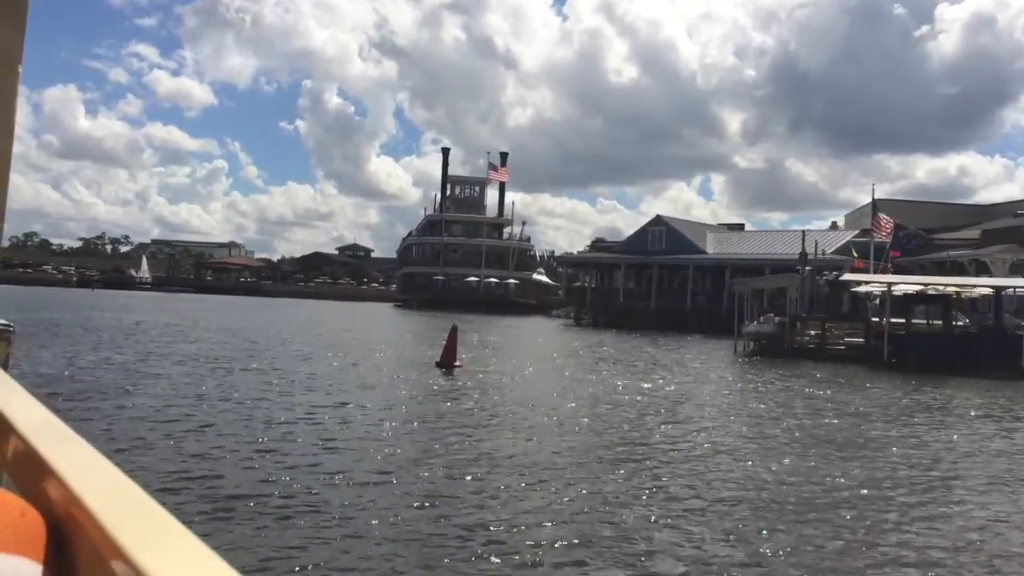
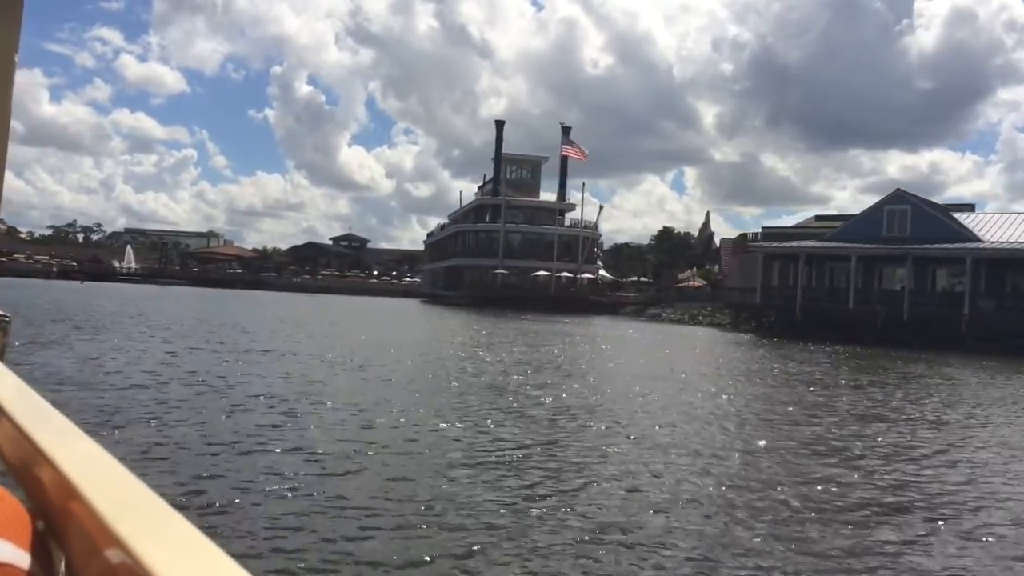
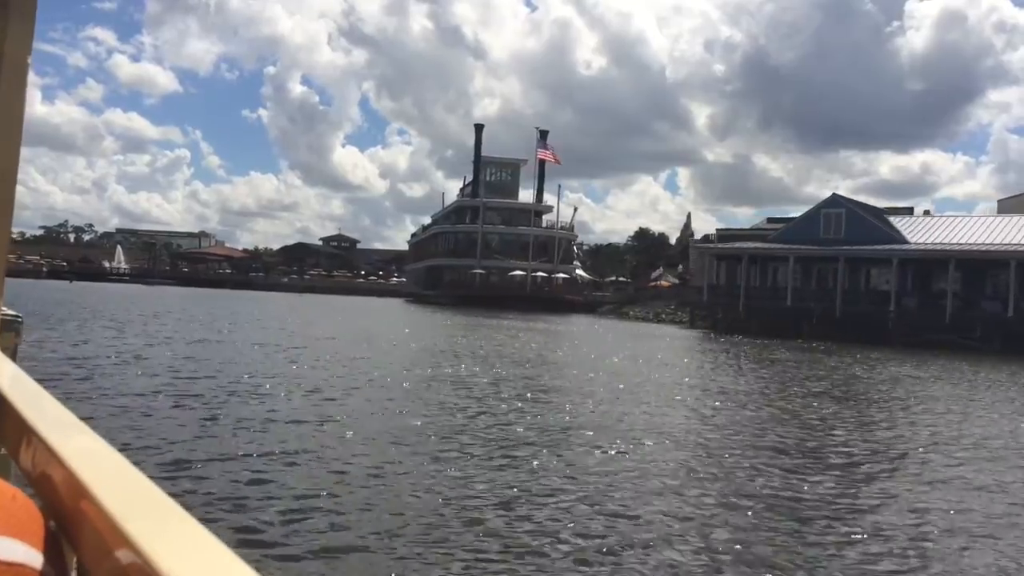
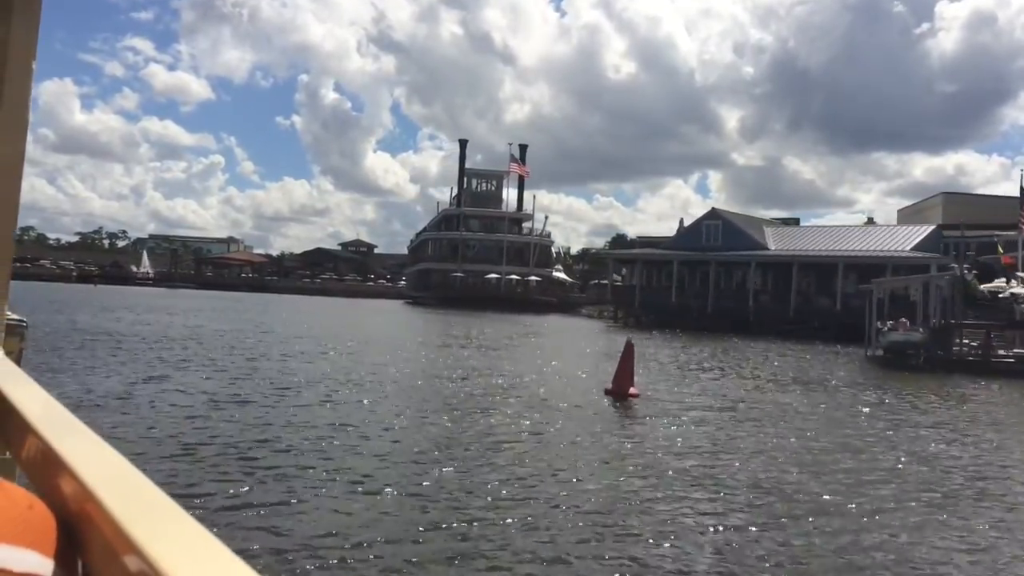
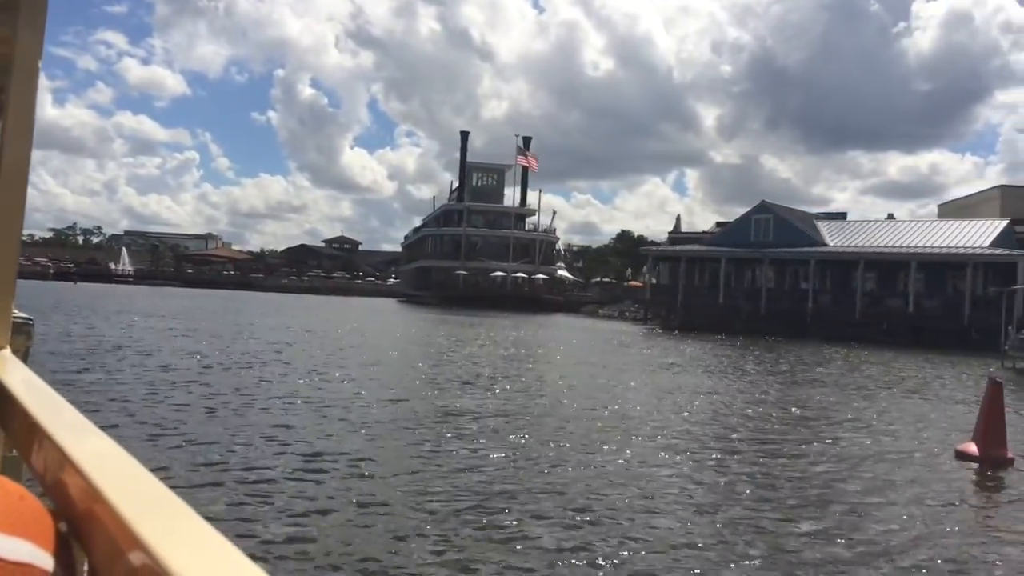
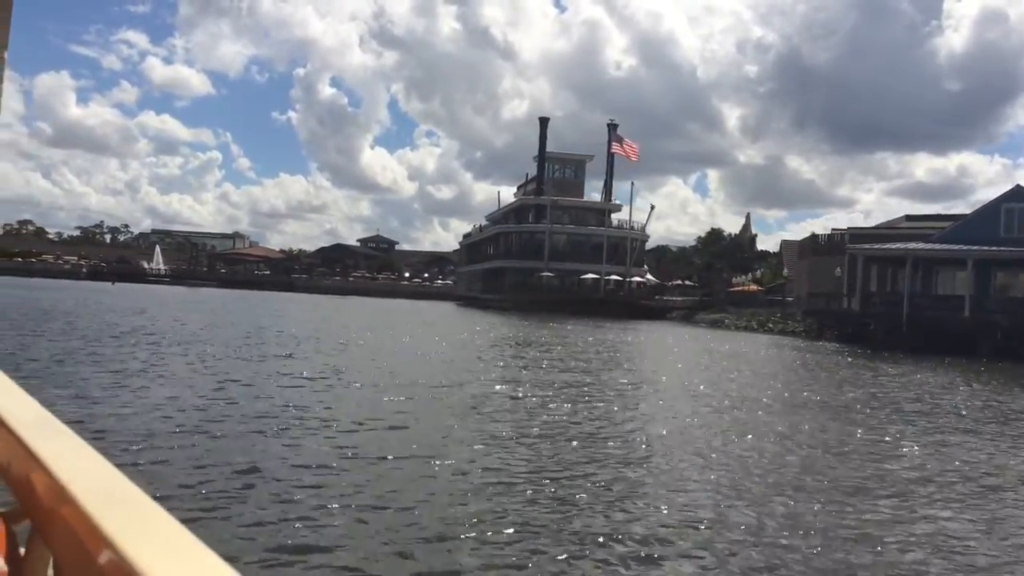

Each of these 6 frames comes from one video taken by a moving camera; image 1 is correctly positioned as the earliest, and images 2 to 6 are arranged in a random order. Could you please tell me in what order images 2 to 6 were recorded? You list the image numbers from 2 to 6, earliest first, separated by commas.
4, 5, 3, 2, 6
